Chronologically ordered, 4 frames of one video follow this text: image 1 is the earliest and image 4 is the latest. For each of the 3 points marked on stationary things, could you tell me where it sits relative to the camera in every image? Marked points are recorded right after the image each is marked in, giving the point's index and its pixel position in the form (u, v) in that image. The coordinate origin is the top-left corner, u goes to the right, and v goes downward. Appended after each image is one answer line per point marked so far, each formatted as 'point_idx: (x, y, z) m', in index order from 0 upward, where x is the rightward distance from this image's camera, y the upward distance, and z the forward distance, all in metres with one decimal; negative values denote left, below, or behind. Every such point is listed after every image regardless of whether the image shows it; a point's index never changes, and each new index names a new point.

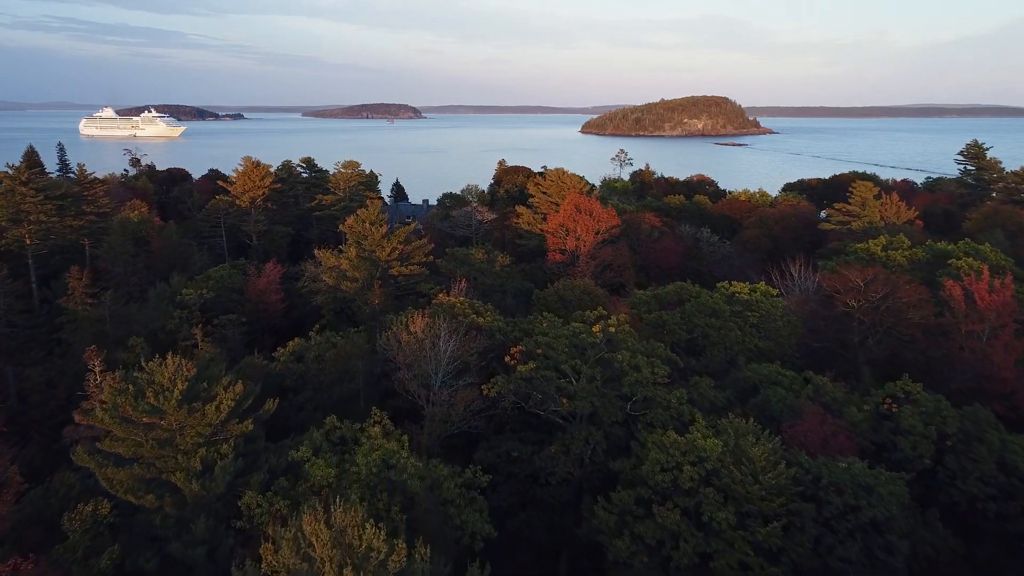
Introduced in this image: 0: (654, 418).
0: (+4.1, -3.8, +16.5) m
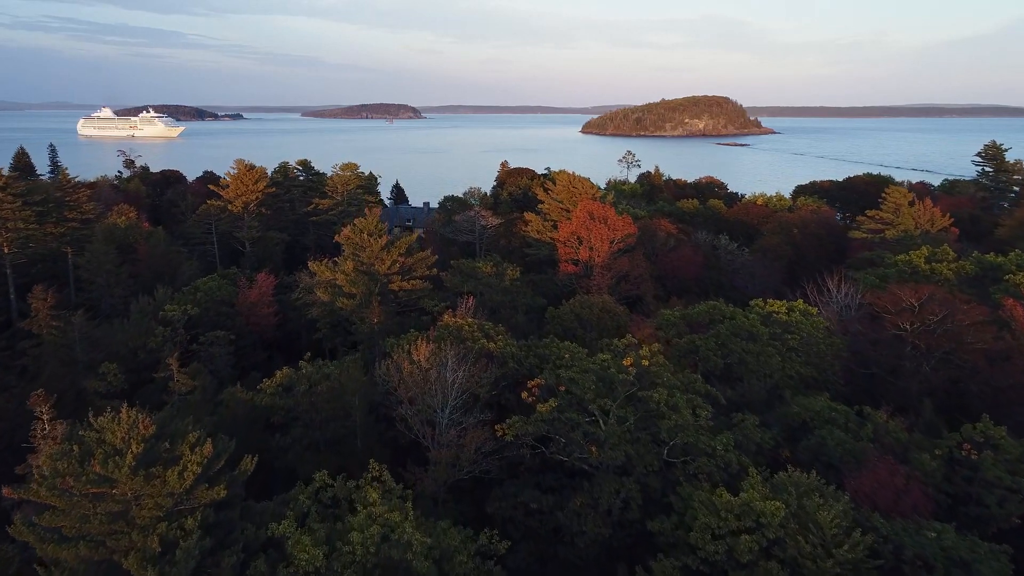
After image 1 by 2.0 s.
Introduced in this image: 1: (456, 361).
0: (+4.7, -4.5, +14.2) m
1: (-1.8, -2.3, +18.1) m
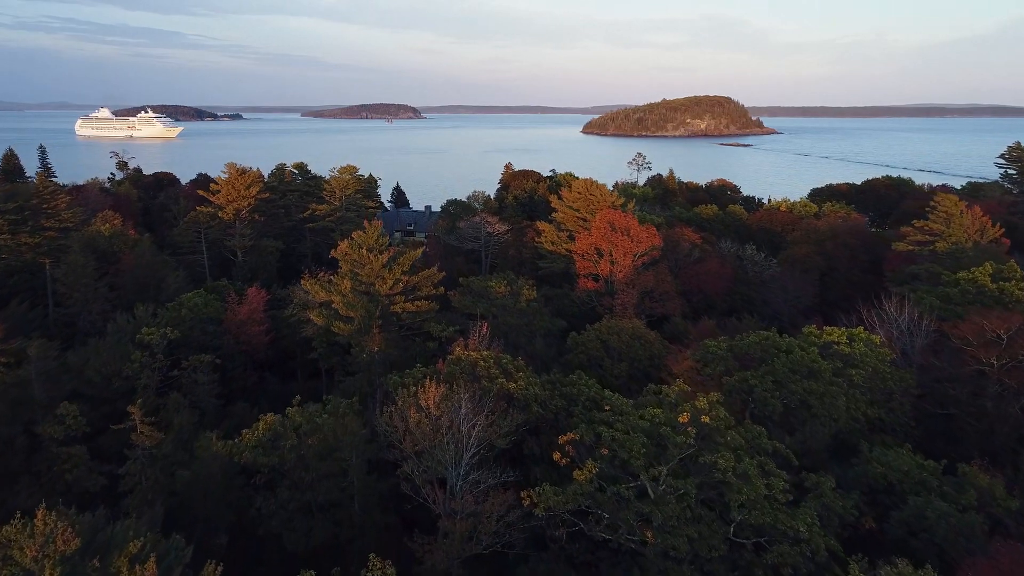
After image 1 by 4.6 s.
0: (+5.4, -5.4, +11.4) m
1: (-1.1, -3.2, +15.3) m
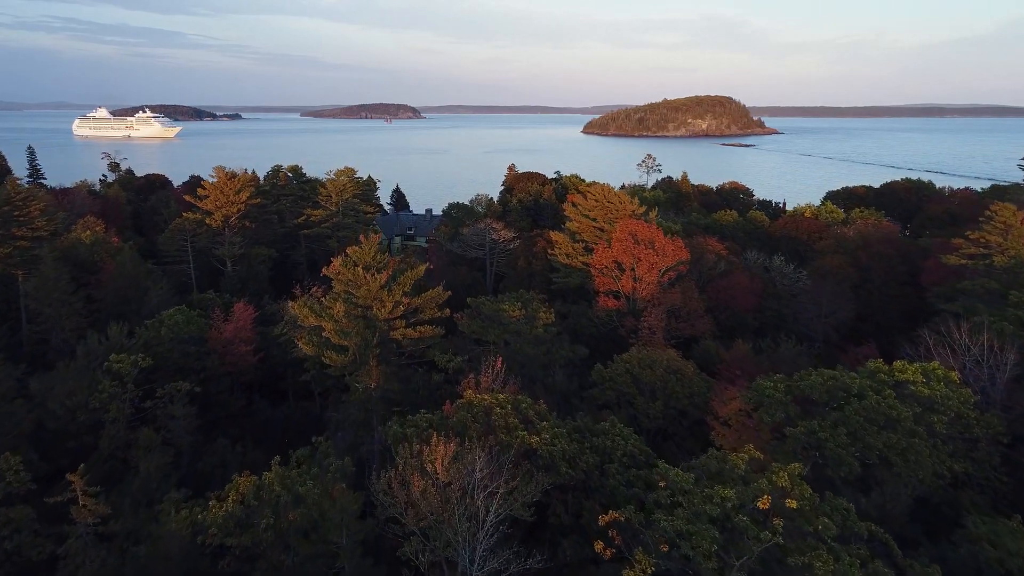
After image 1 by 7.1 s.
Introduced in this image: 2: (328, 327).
0: (+5.9, -6.3, +8.6) m
1: (-0.5, -4.1, +12.5) m
2: (-6.2, -1.3, +19.1) m
